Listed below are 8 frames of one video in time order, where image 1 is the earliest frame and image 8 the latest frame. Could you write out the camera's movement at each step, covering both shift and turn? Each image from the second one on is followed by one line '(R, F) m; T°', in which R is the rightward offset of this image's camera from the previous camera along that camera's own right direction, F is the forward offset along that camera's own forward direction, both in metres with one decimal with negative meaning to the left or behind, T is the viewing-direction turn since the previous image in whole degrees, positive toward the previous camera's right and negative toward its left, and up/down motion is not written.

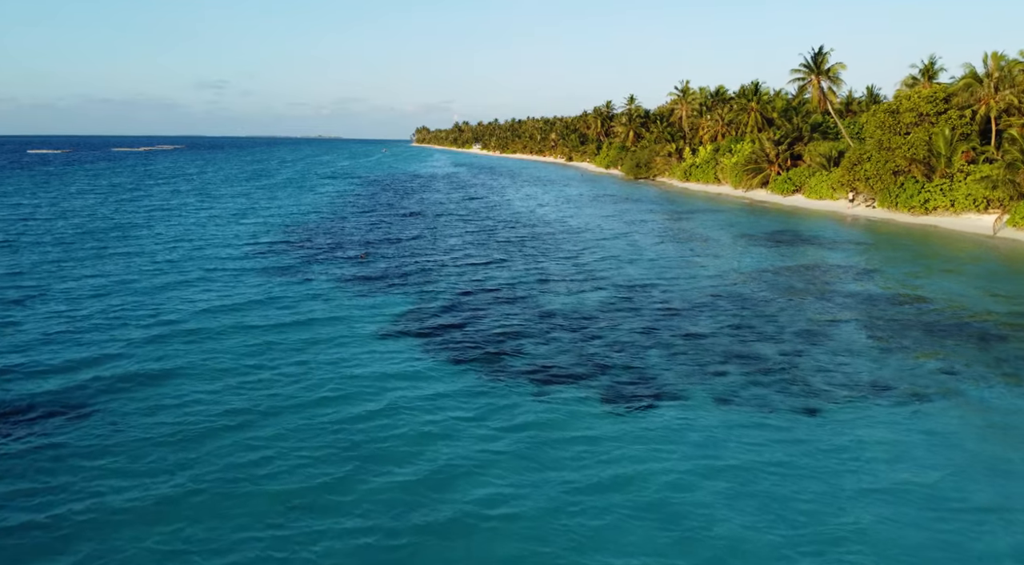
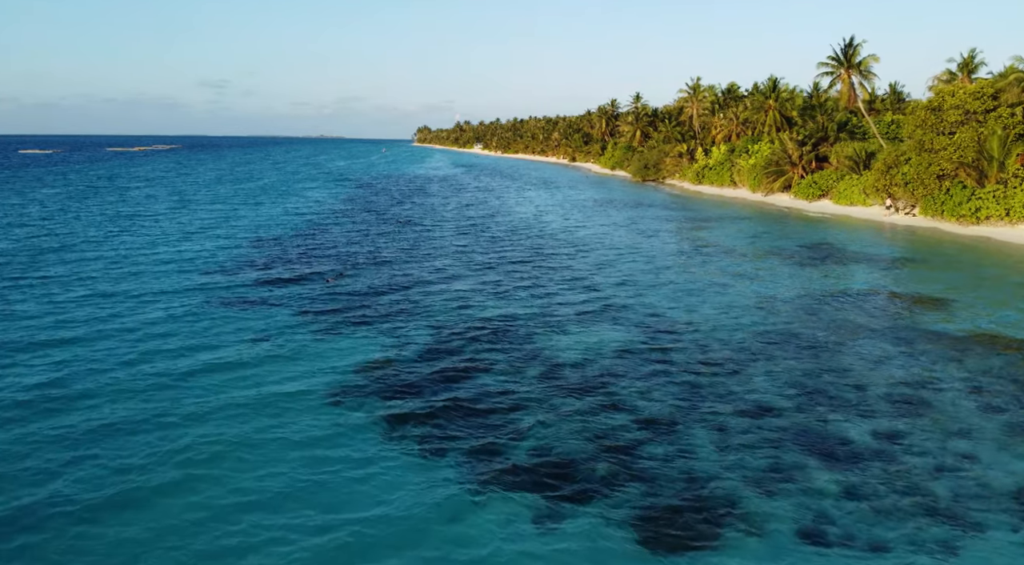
(-0.1, +5.9) m; 0°
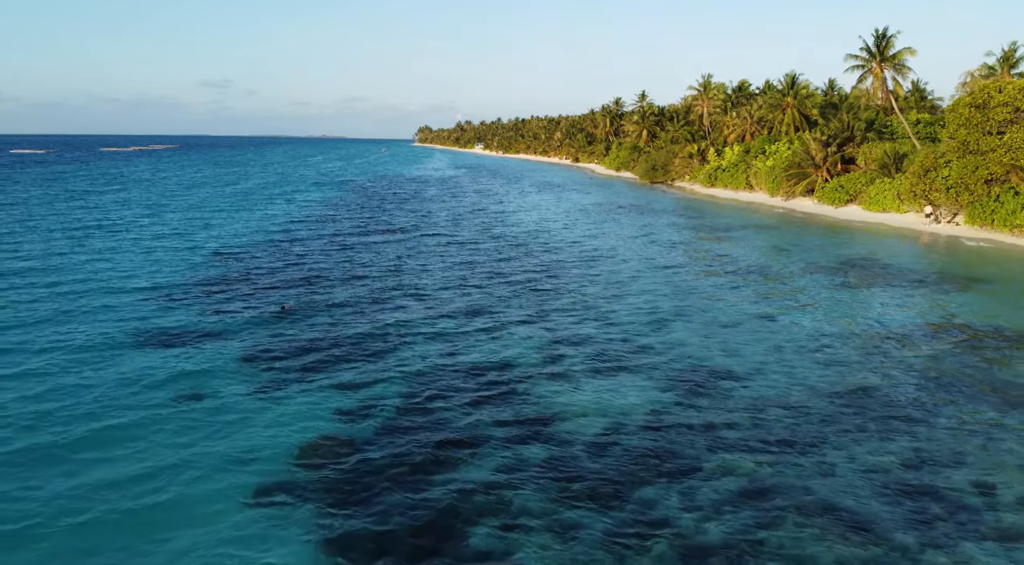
(-0.1, +5.3) m; 0°
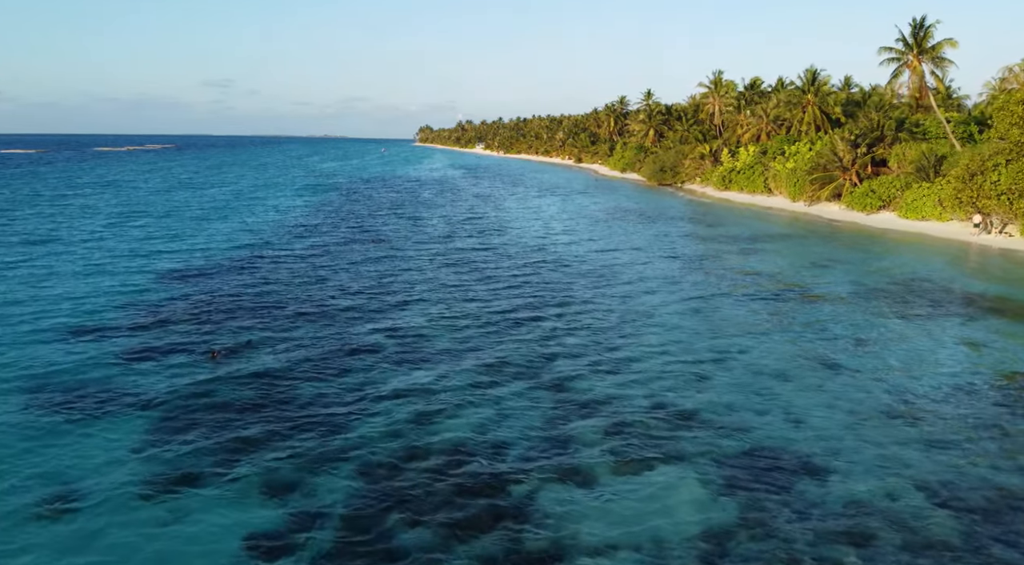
(-0.1, +5.5) m; 0°
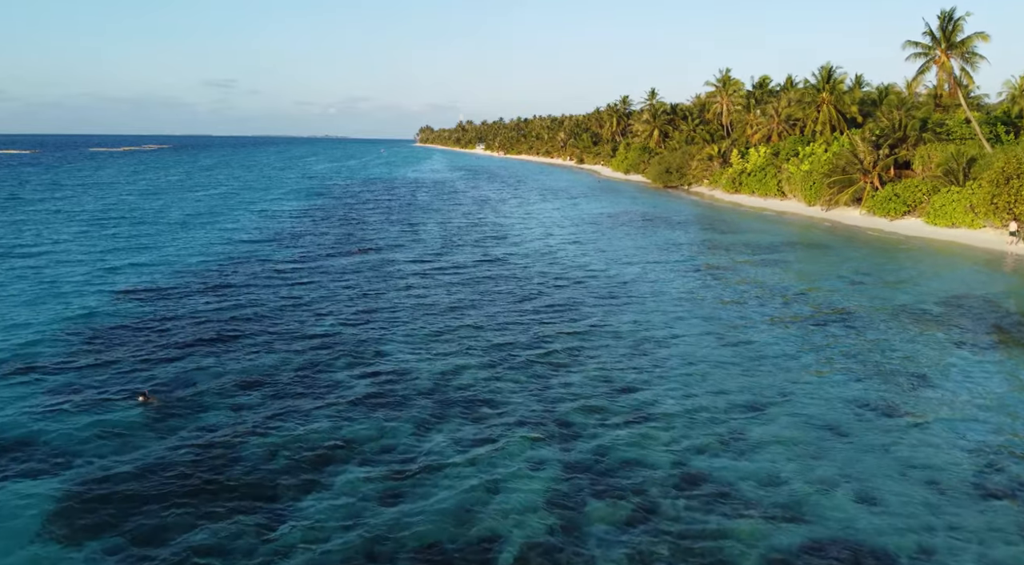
(0.0, +3.6) m; 0°
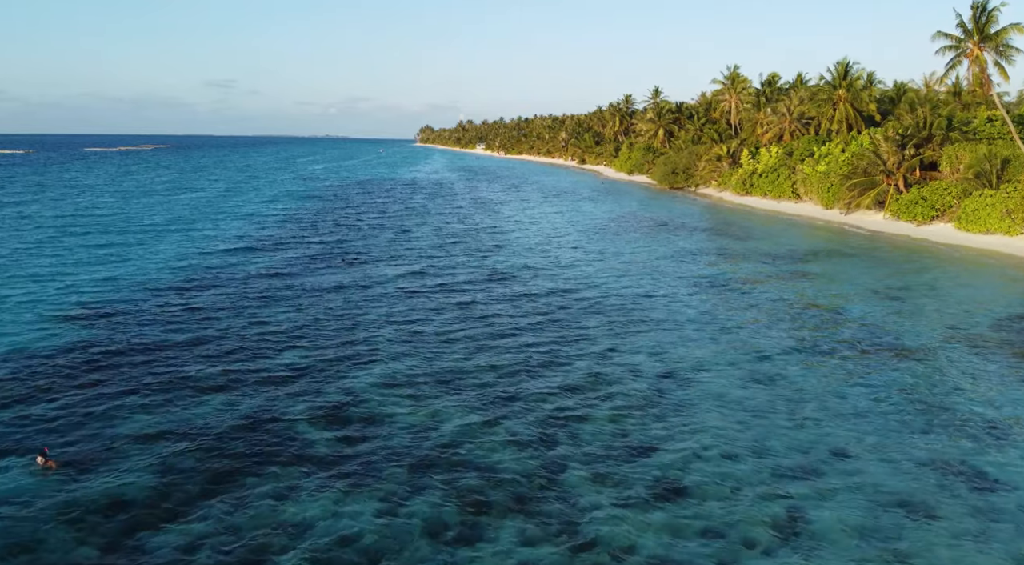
(0.0, +3.6) m; 0°
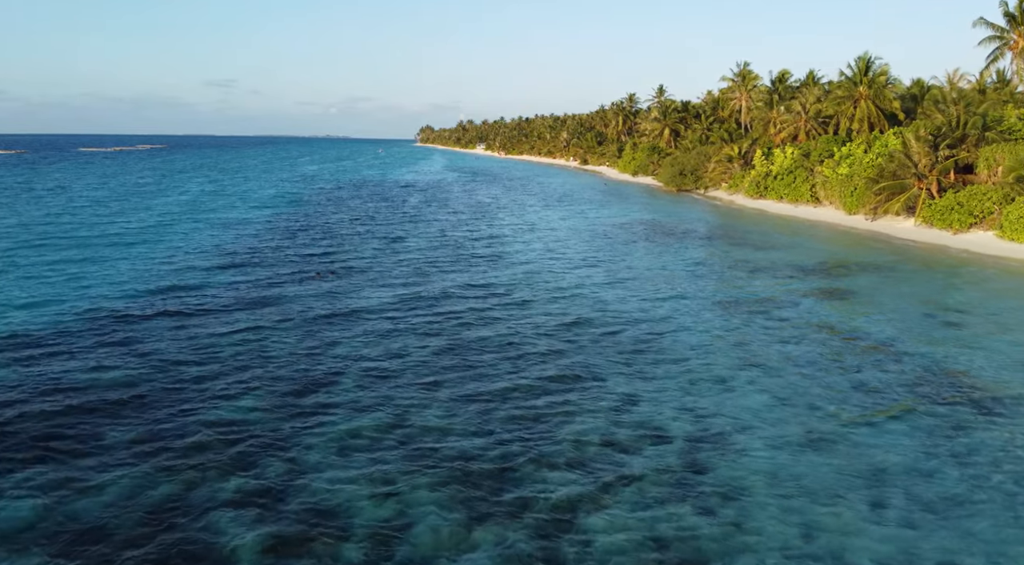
(0.0, +4.3) m; 0°
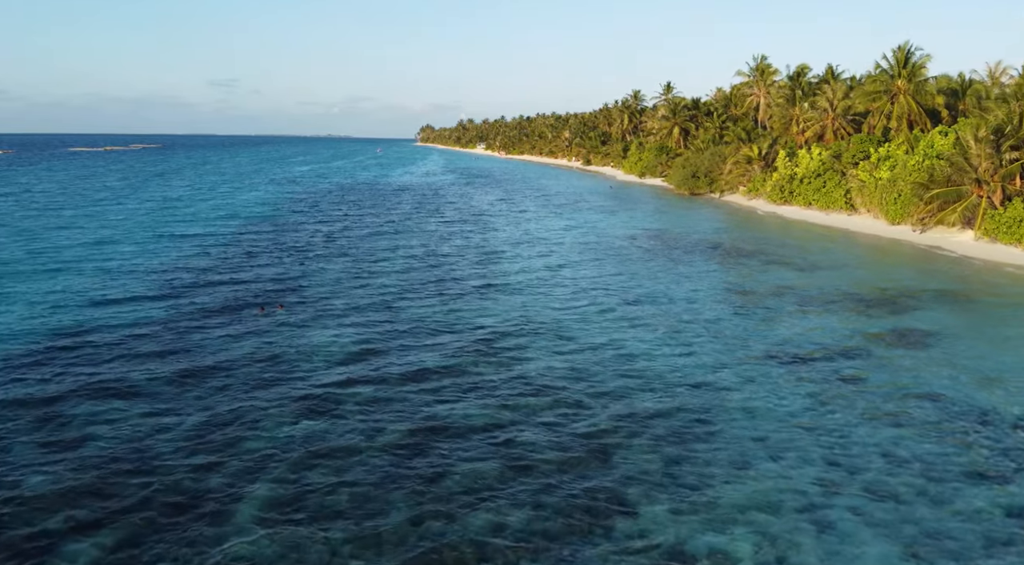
(0.0, +6.7) m; 0°
